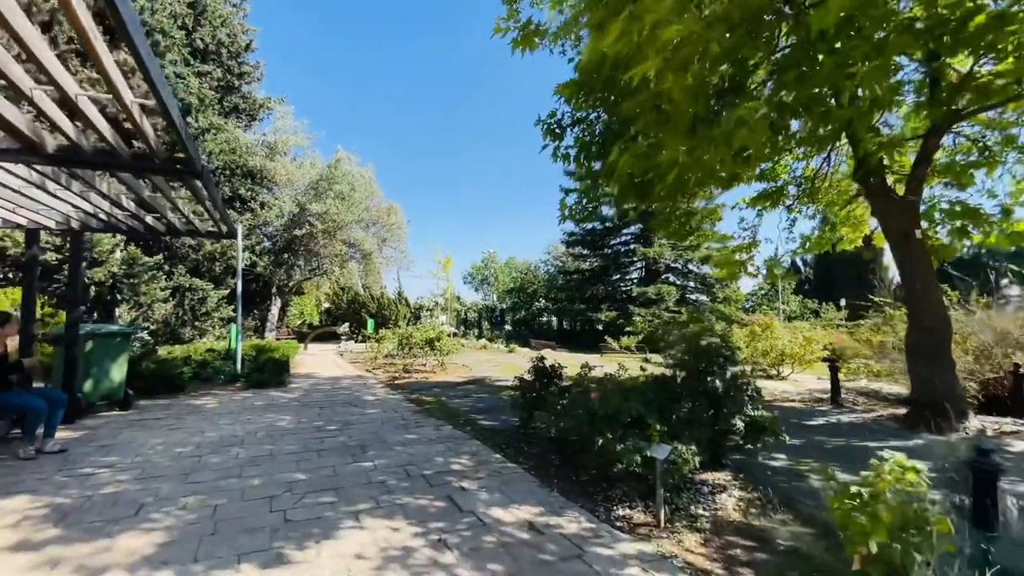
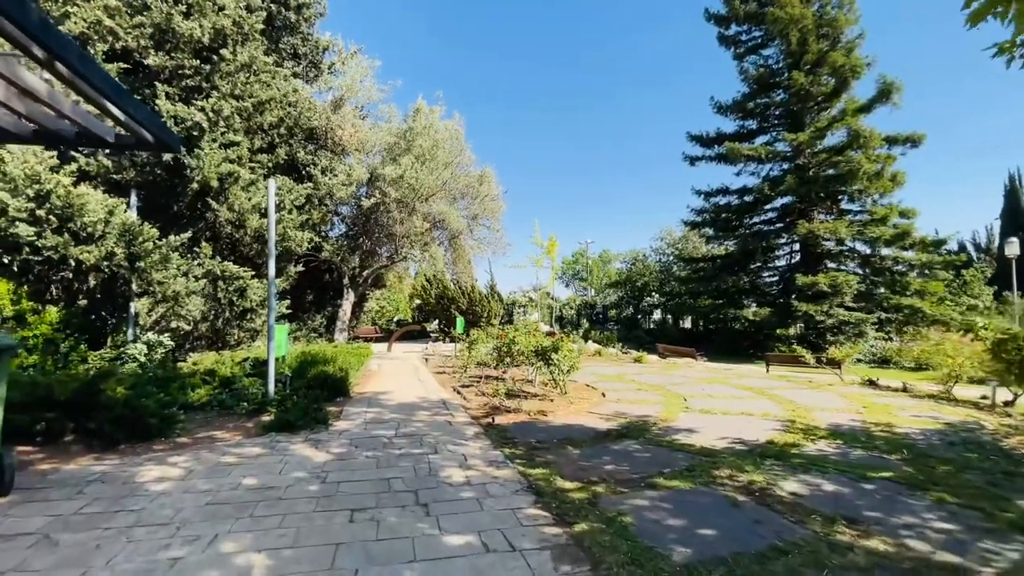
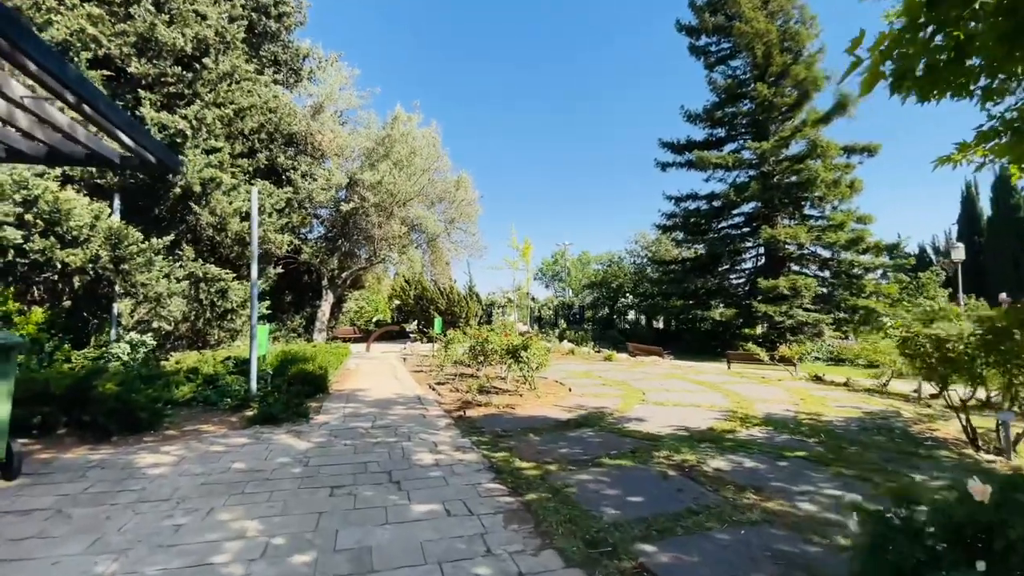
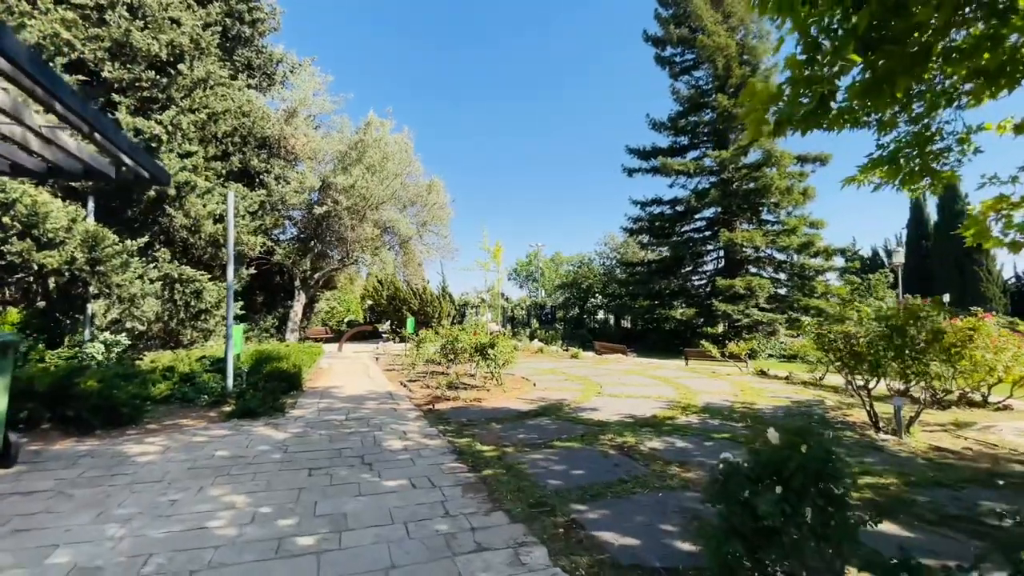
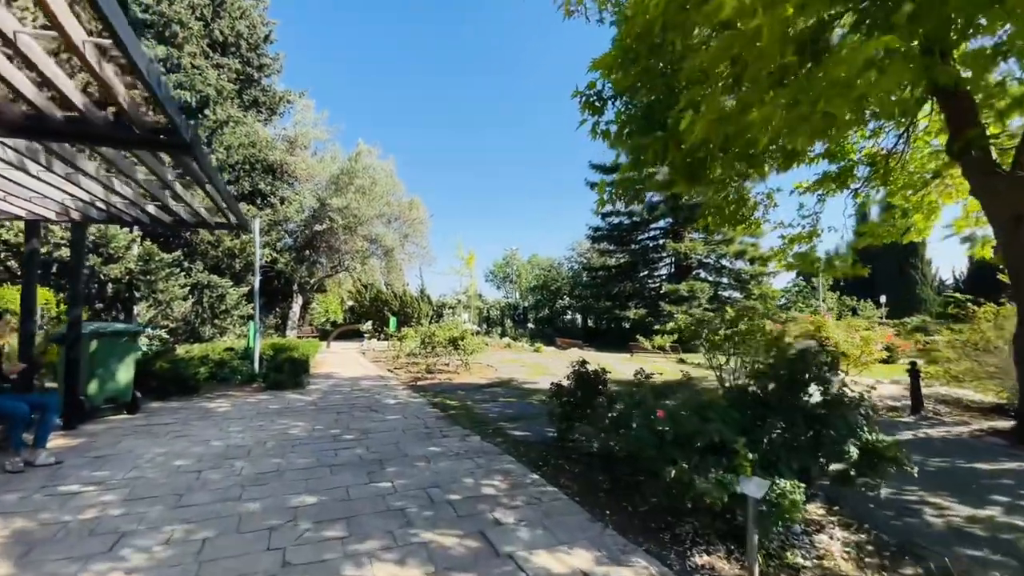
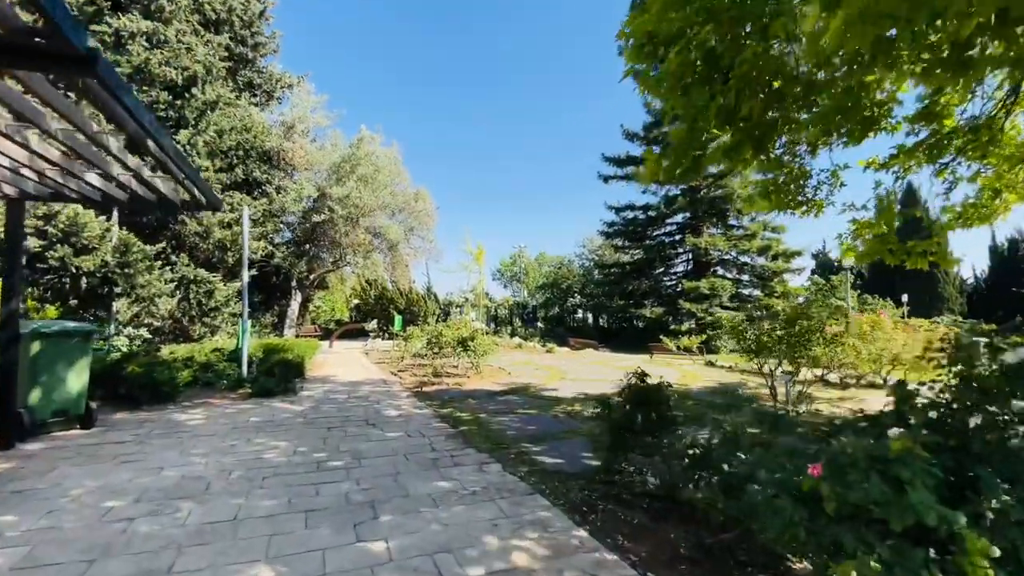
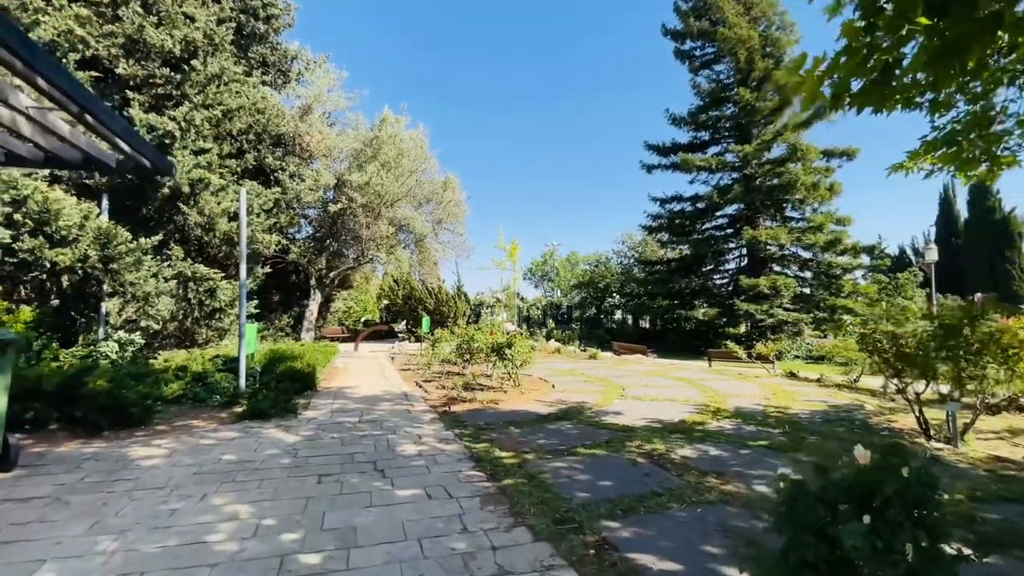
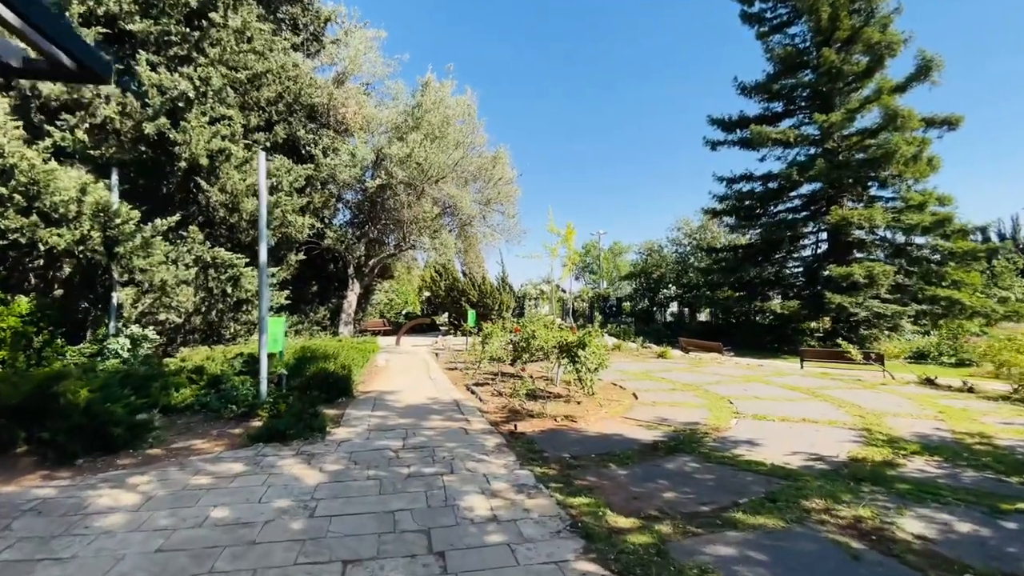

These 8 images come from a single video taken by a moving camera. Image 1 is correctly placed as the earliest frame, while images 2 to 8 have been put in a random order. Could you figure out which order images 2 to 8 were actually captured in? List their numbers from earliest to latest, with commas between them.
5, 6, 4, 7, 3, 2, 8
